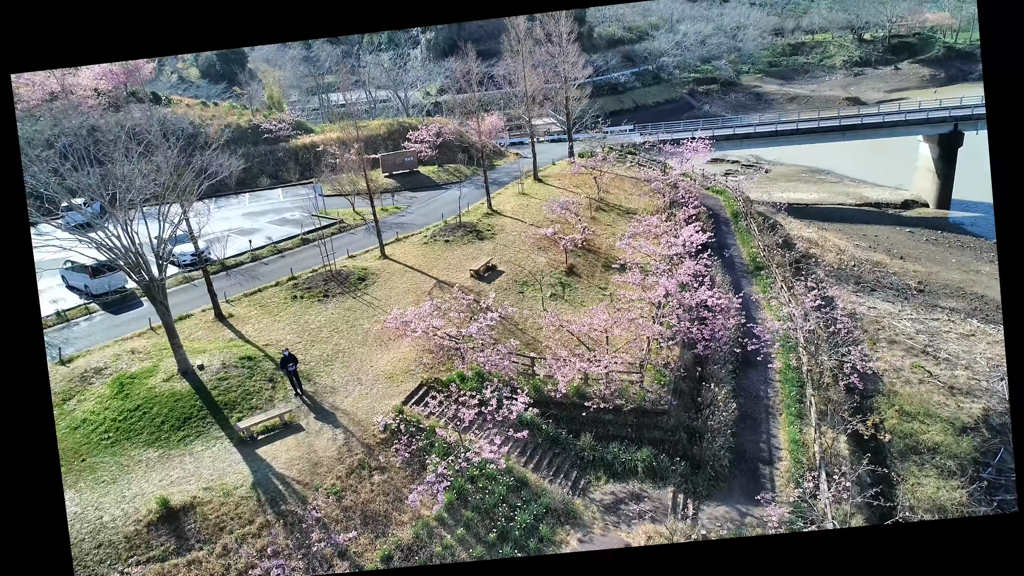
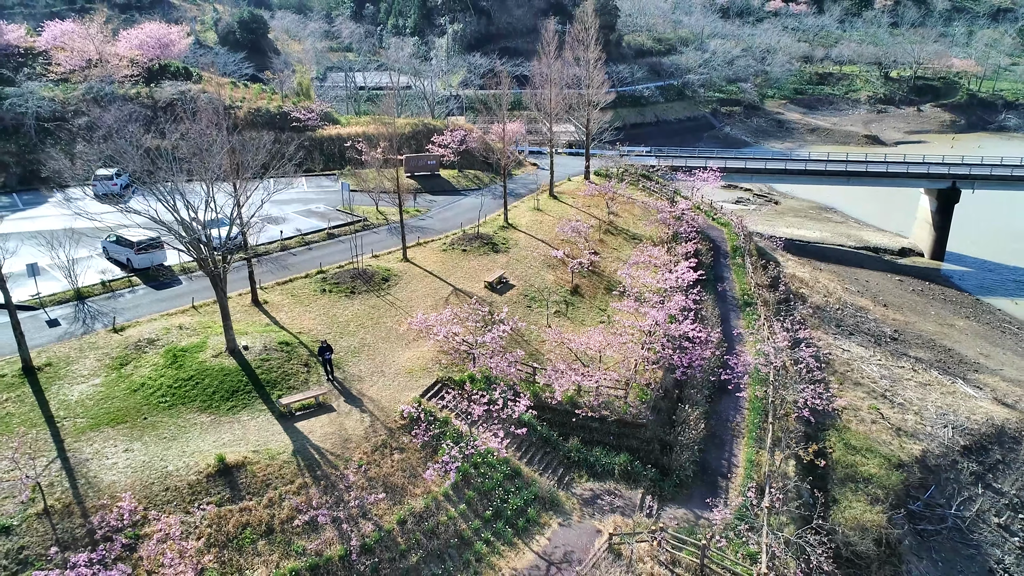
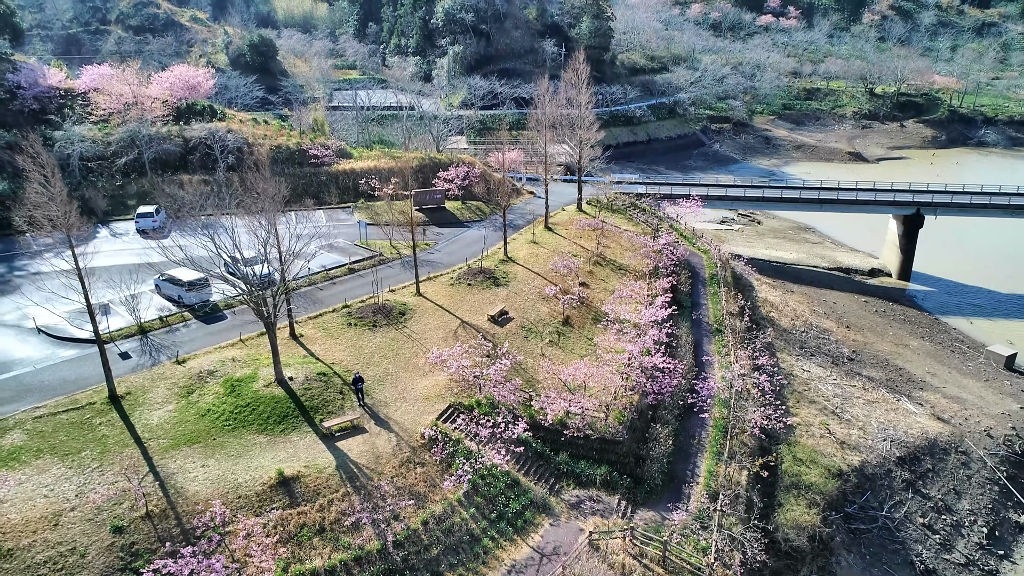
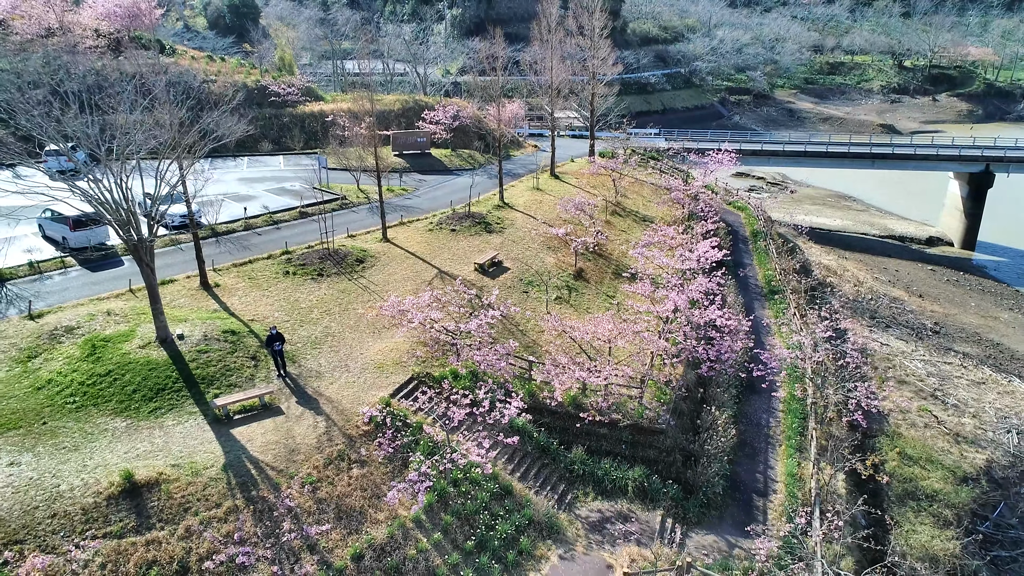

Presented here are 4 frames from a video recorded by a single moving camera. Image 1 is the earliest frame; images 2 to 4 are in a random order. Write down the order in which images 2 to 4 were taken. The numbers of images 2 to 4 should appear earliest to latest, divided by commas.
4, 2, 3
